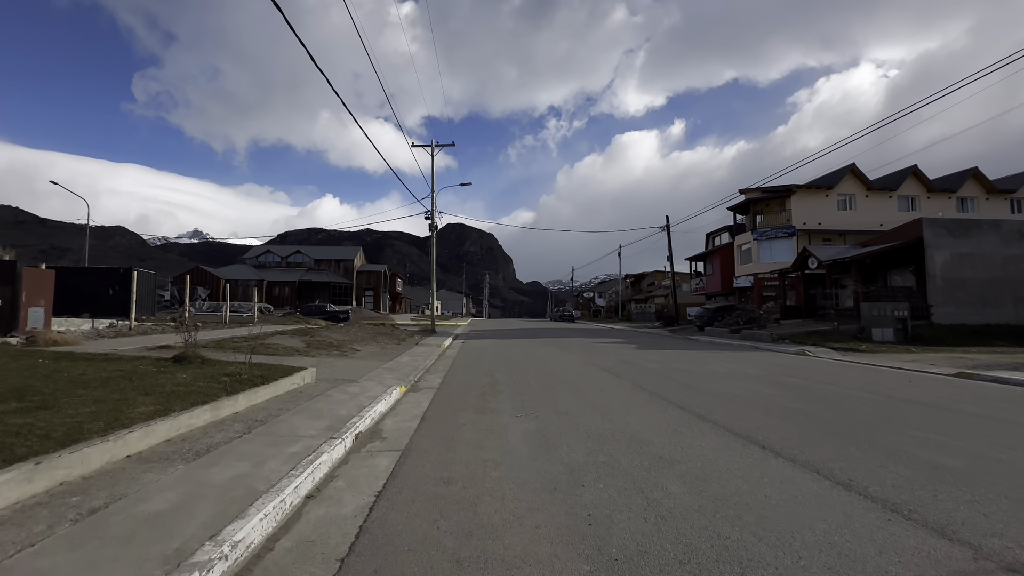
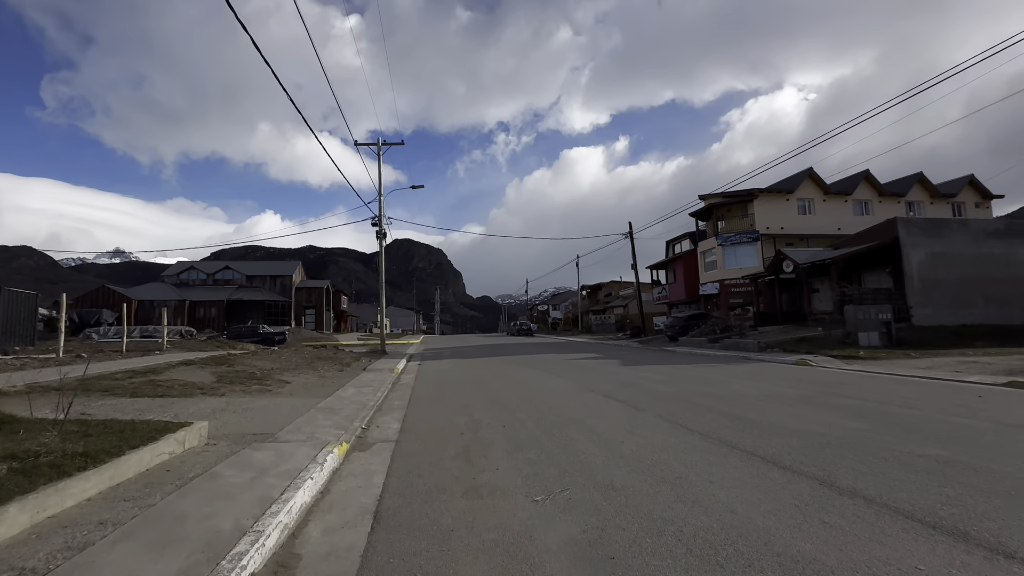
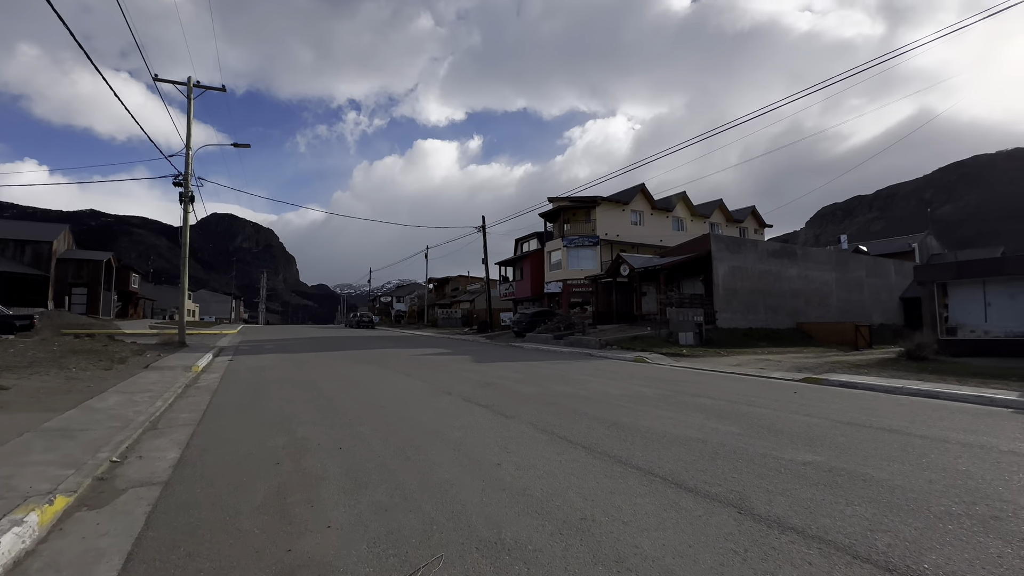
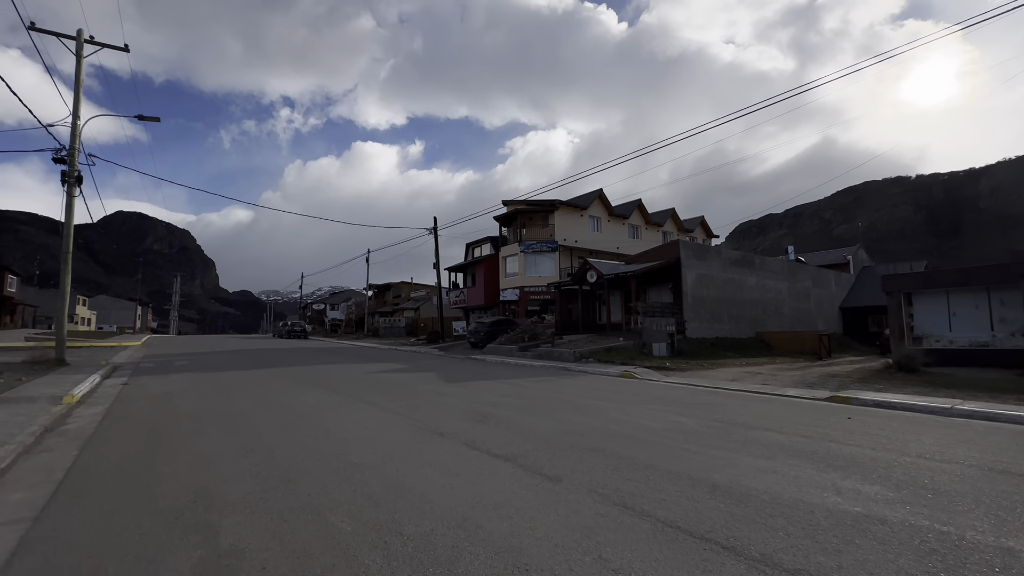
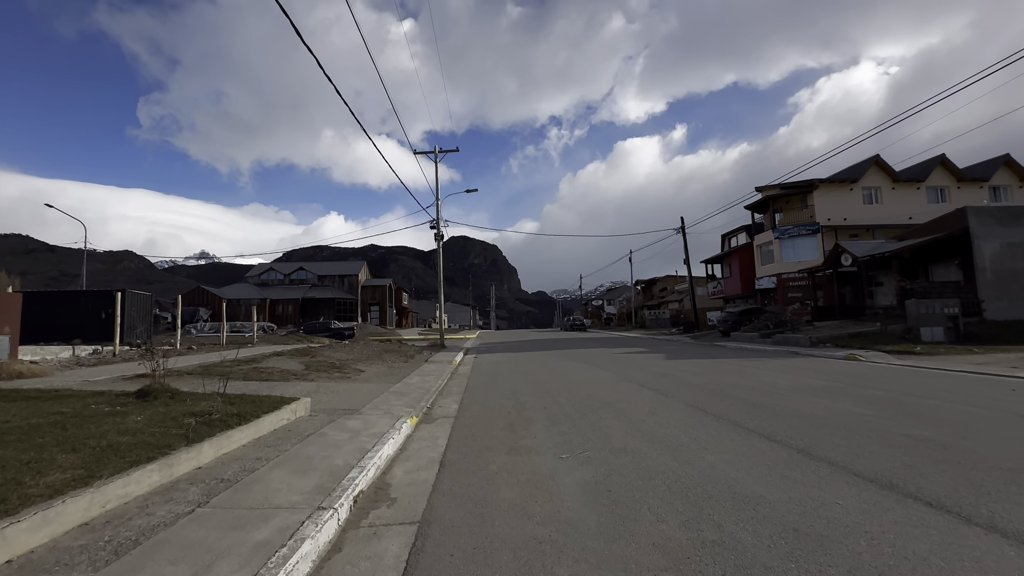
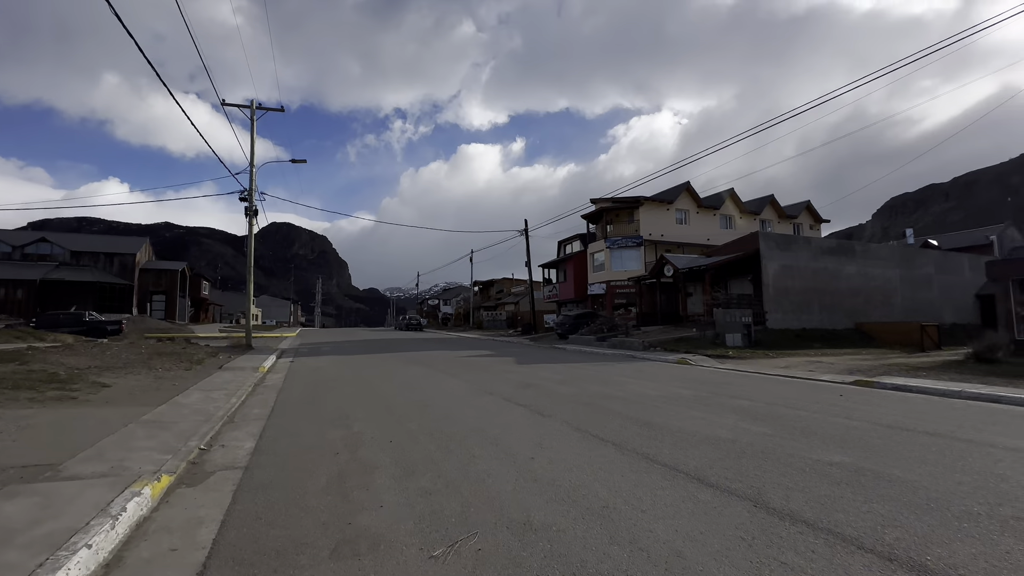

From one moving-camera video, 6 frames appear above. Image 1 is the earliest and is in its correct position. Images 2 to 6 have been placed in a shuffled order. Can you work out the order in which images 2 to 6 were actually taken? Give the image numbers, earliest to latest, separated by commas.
5, 2, 6, 3, 4
